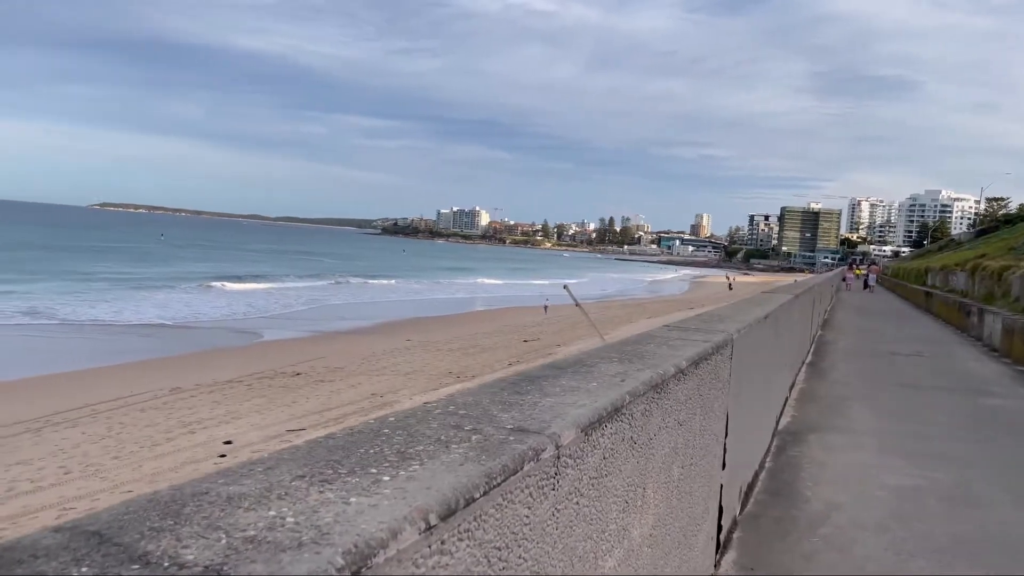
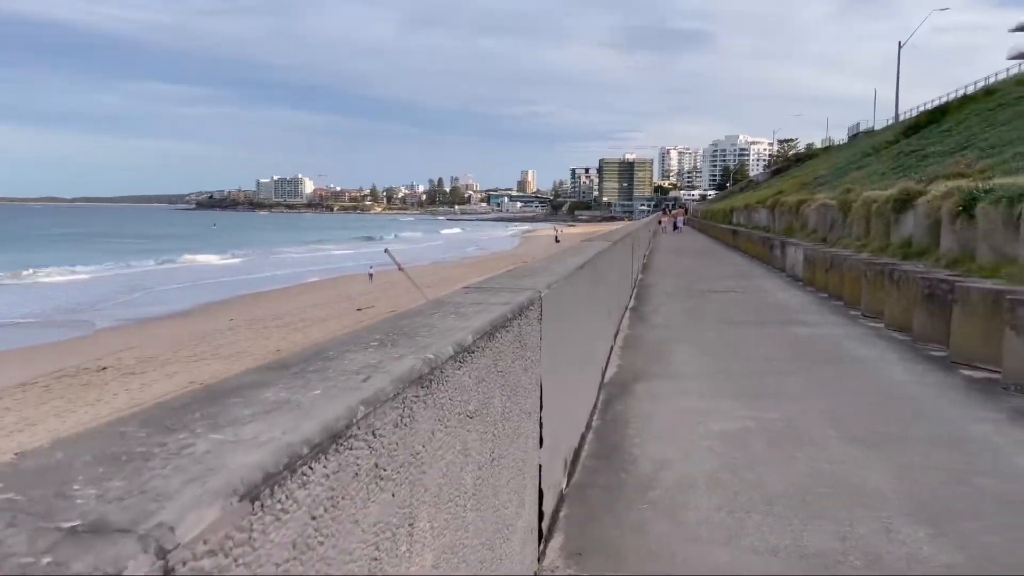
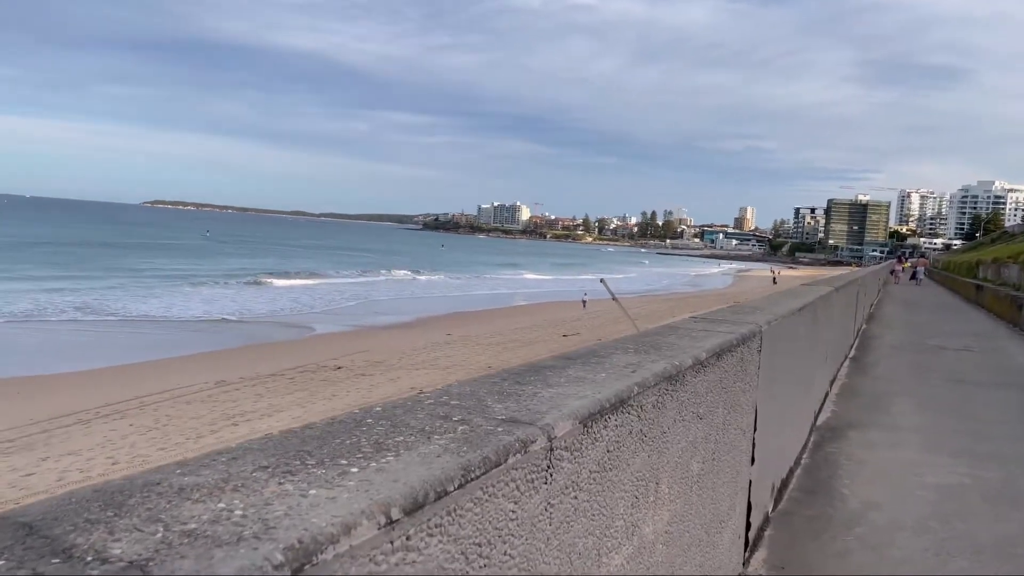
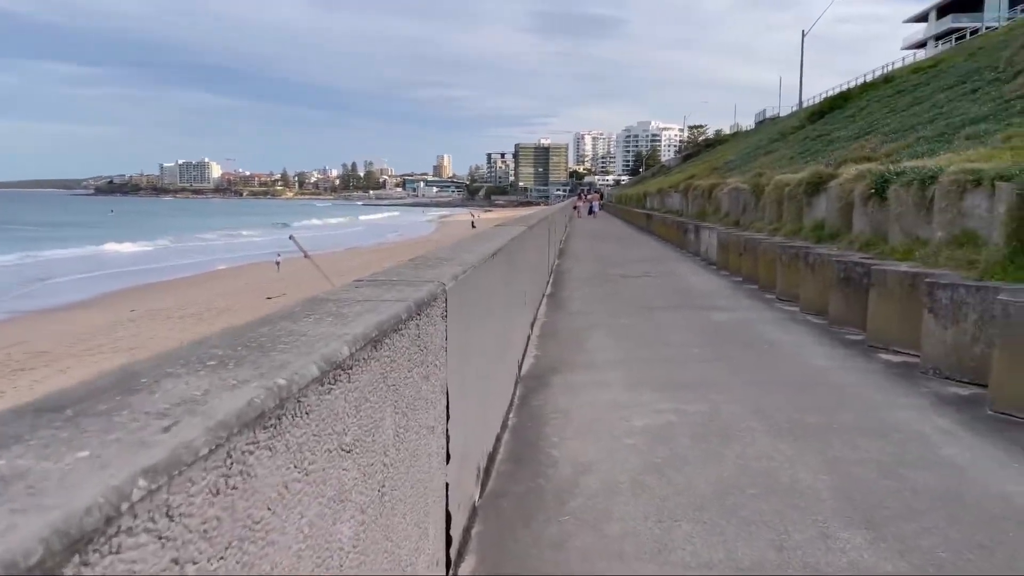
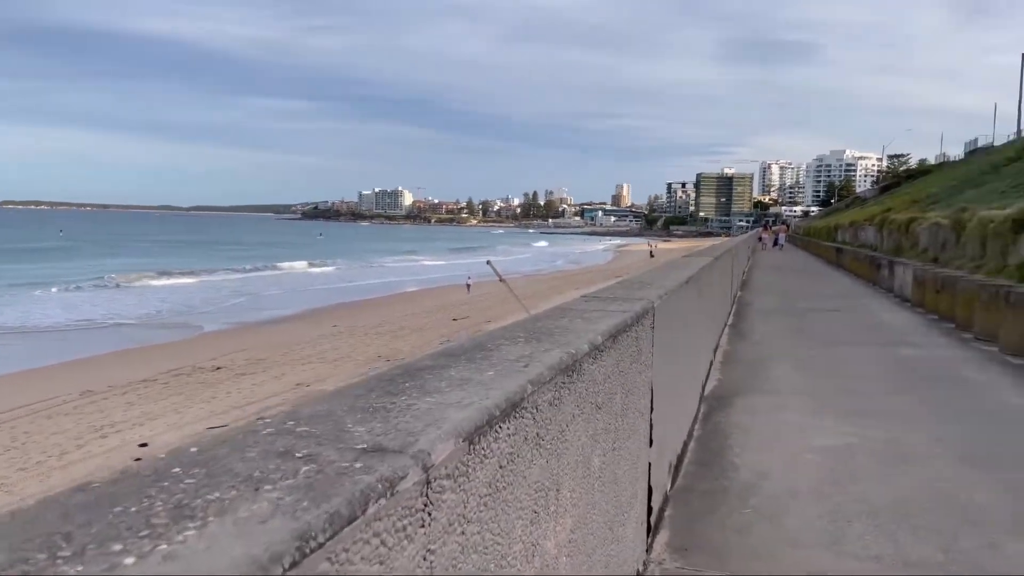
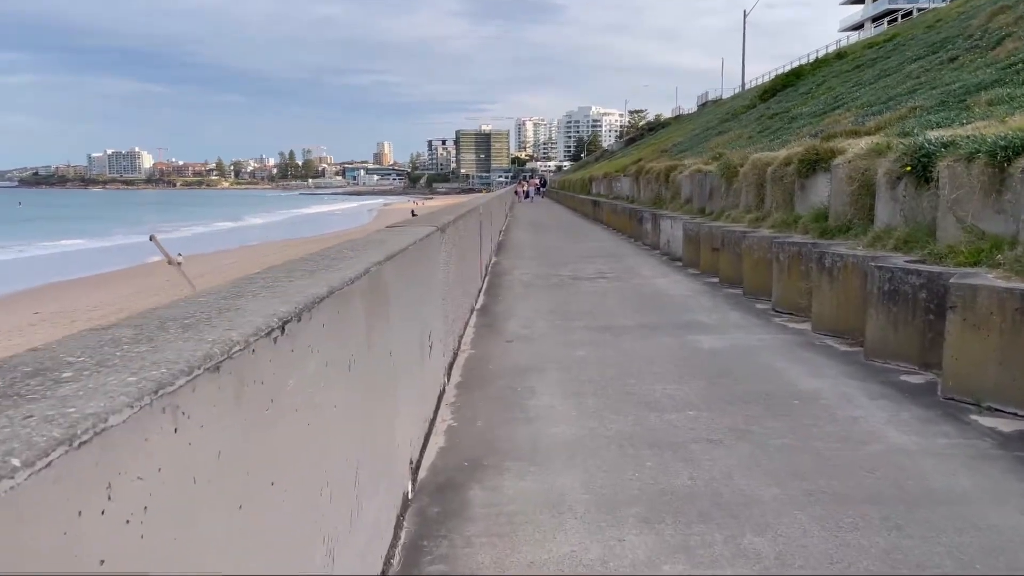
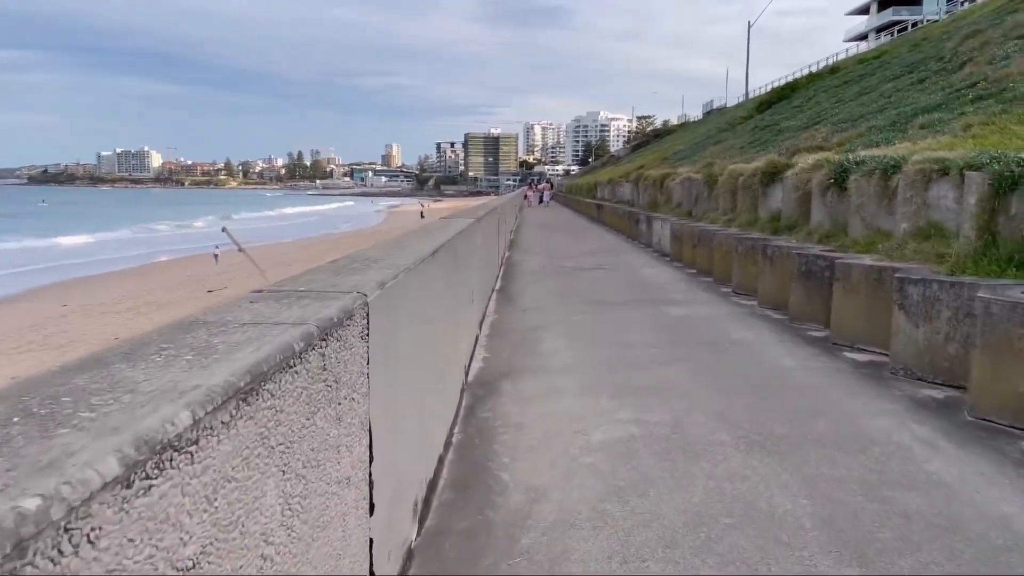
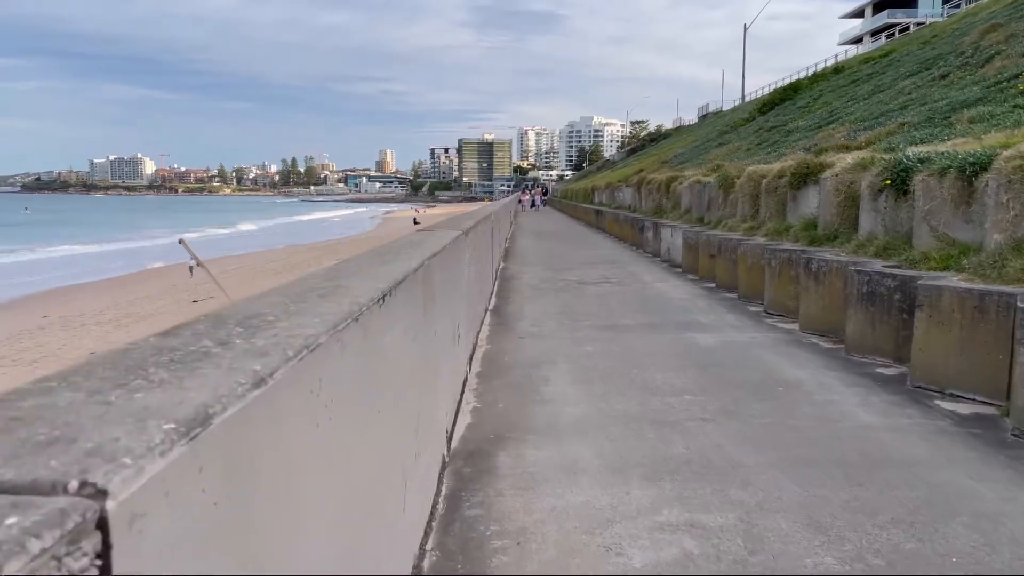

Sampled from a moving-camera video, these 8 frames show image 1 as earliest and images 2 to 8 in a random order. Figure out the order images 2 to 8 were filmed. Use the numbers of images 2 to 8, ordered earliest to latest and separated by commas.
3, 5, 2, 4, 7, 8, 6
